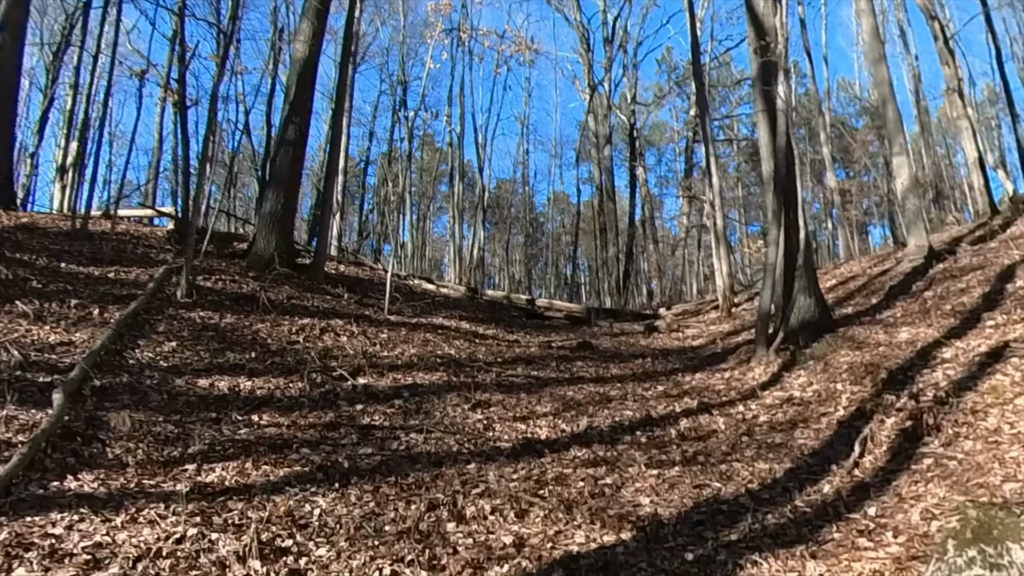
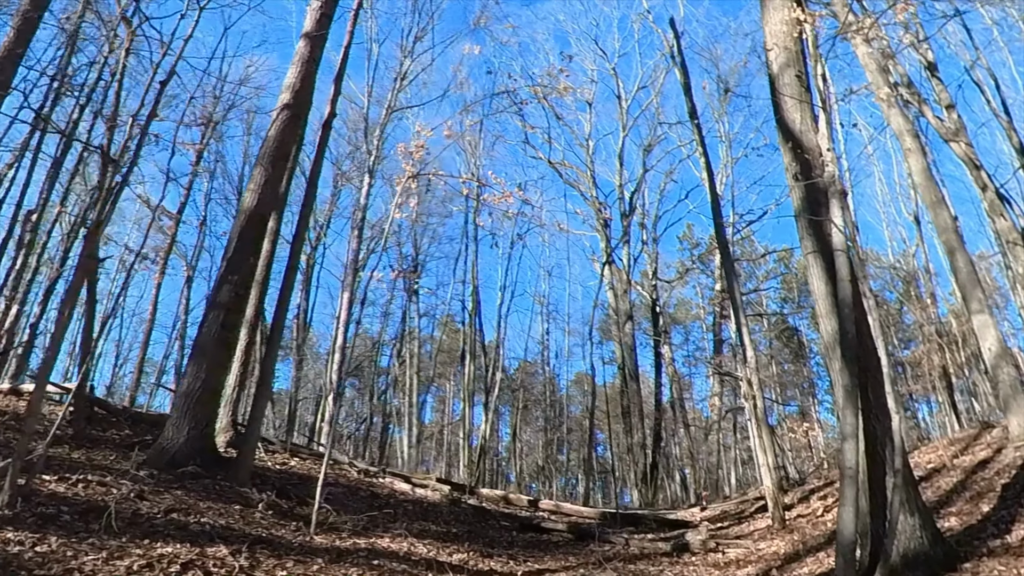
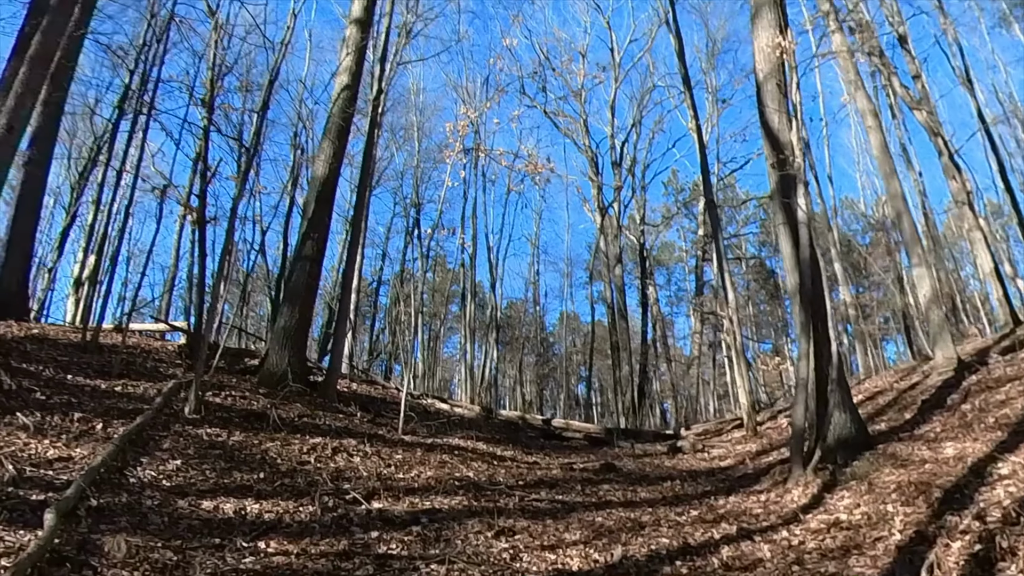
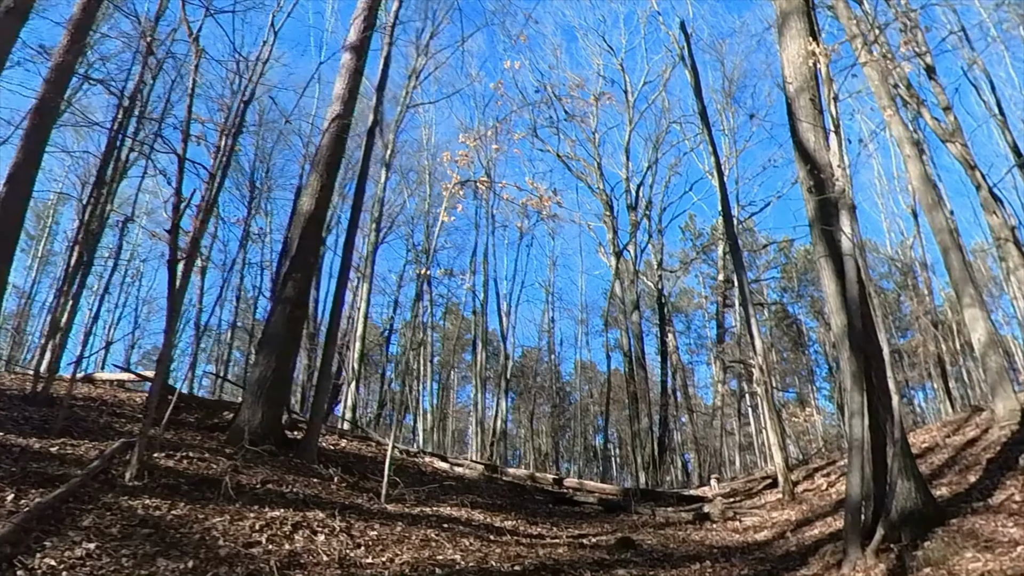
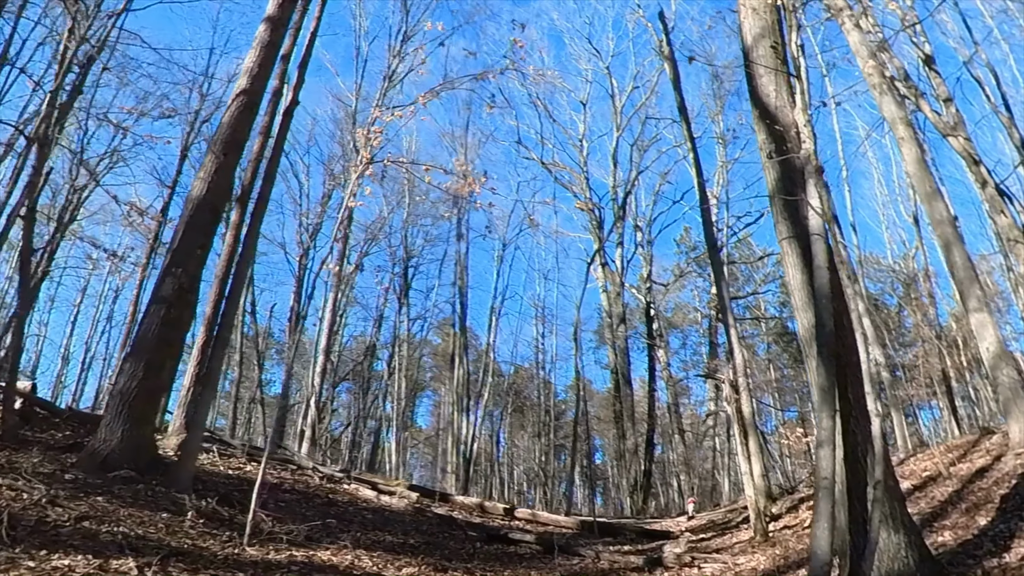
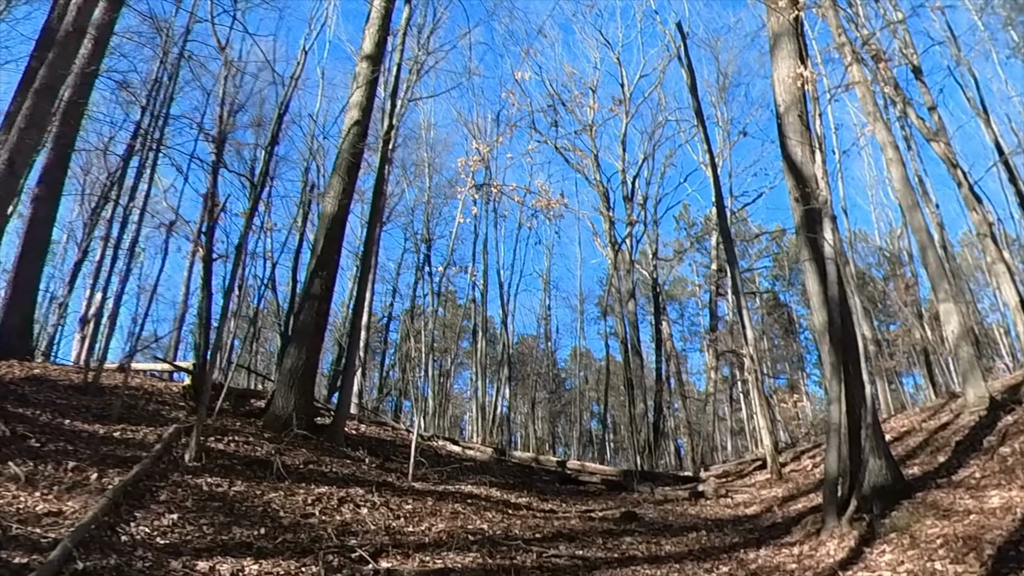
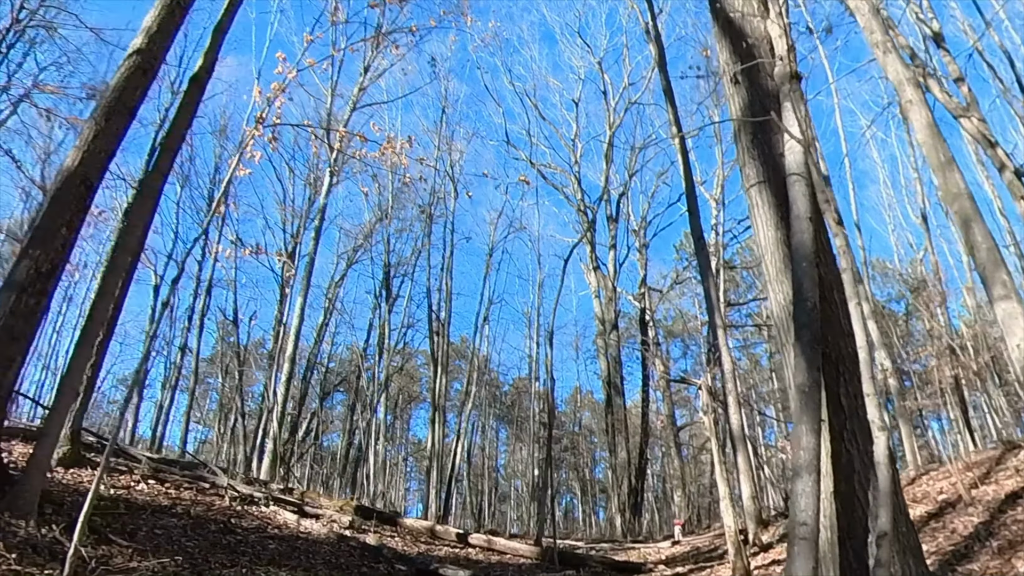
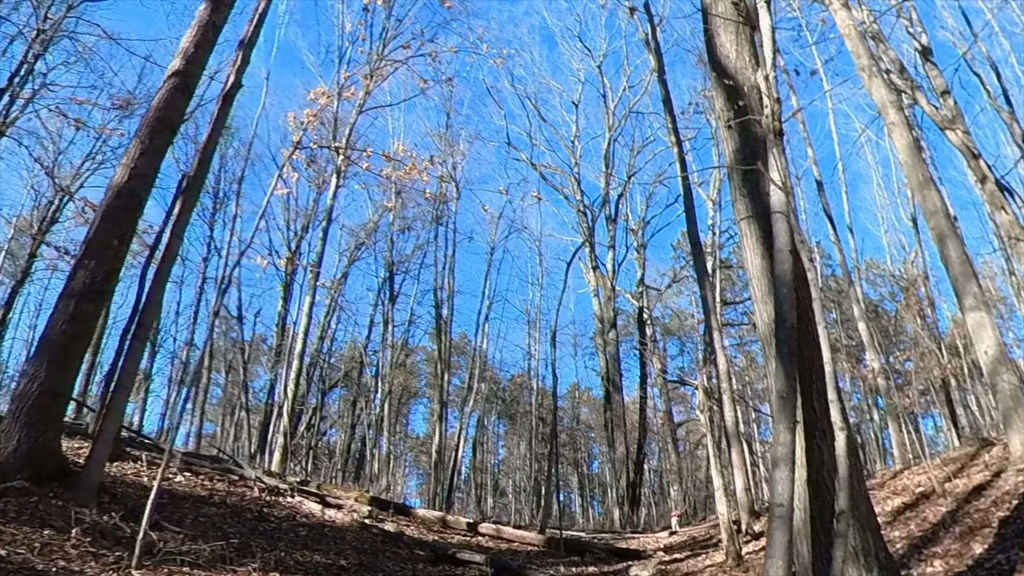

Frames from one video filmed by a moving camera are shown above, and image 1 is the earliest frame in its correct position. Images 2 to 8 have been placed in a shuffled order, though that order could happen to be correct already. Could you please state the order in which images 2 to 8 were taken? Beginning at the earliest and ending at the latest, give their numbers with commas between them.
3, 6, 4, 2, 5, 8, 7
